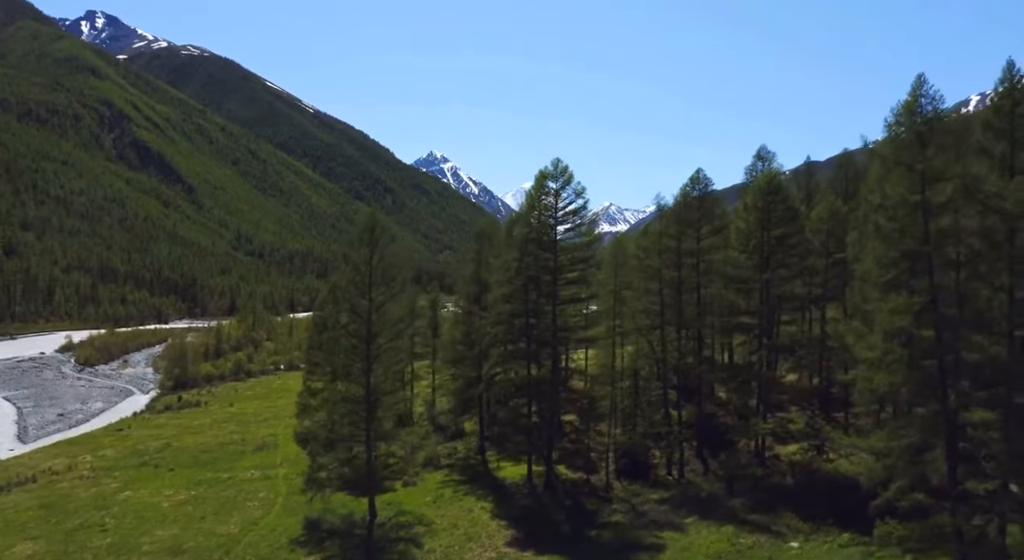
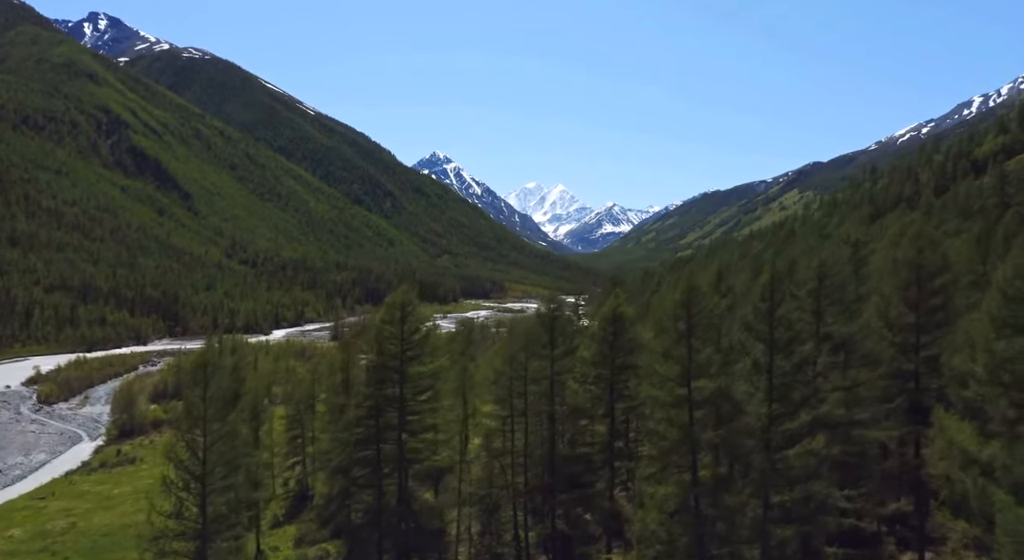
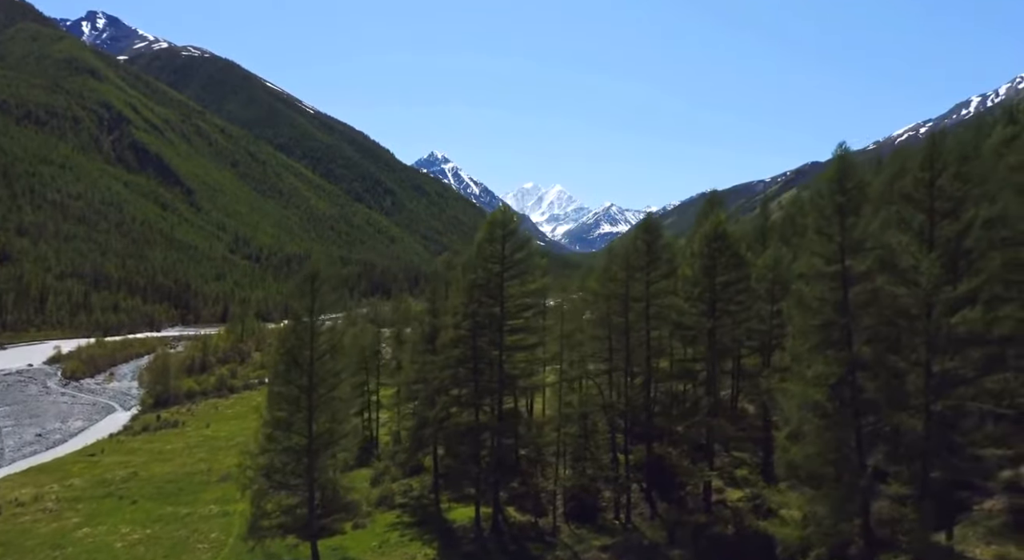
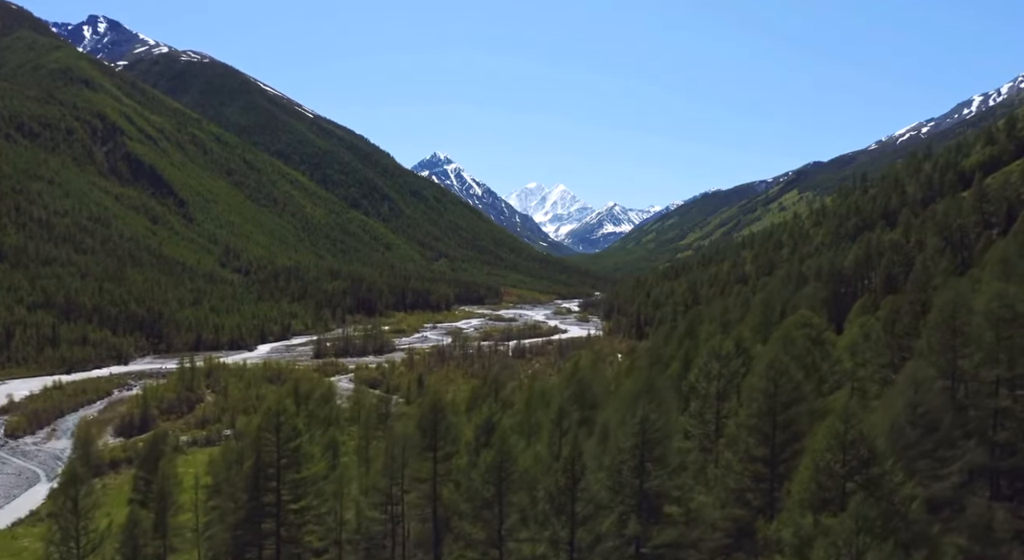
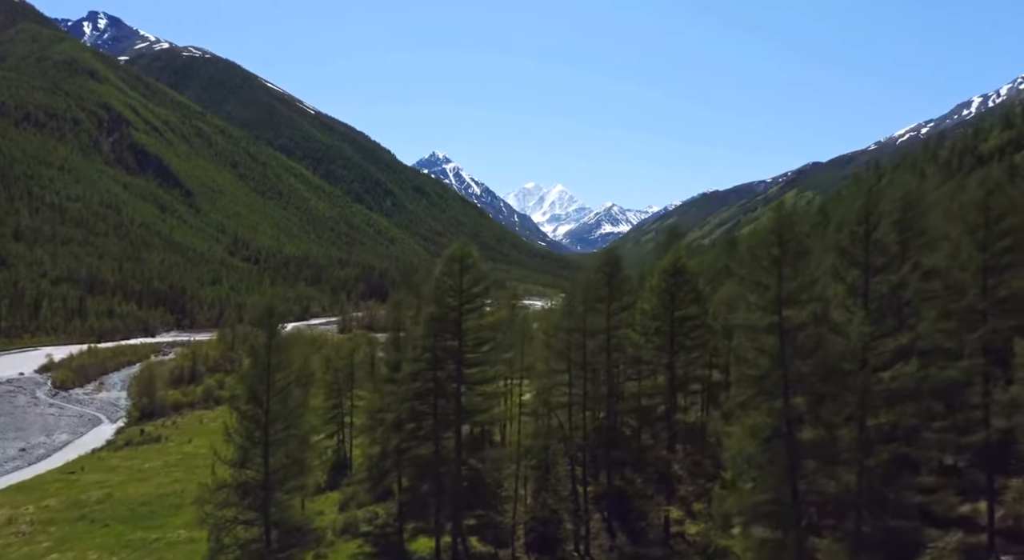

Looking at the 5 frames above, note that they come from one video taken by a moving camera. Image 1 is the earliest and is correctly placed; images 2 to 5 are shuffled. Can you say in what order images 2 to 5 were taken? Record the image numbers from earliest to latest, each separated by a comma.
3, 5, 2, 4
